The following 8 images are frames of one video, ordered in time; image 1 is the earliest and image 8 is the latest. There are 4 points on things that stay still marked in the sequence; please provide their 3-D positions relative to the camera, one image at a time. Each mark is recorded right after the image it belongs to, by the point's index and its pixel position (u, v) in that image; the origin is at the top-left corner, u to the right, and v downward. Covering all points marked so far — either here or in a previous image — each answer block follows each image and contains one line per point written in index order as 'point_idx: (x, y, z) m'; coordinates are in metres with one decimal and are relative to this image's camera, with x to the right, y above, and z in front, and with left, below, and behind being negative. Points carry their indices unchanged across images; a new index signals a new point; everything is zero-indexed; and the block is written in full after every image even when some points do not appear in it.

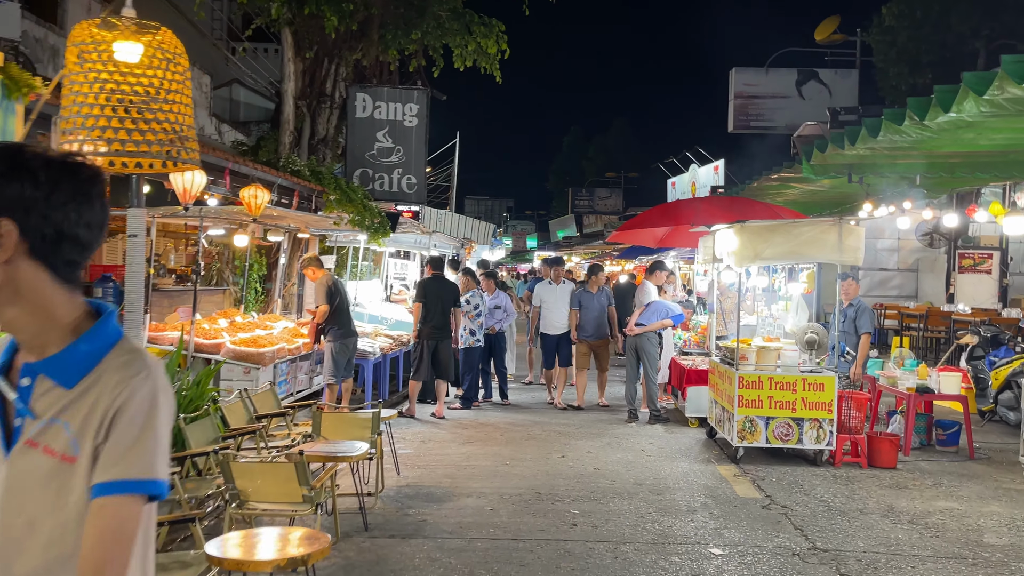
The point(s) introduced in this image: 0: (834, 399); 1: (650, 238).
0: (+2.6, -0.9, +7.0) m
1: (+1.7, +0.6, +10.4) m
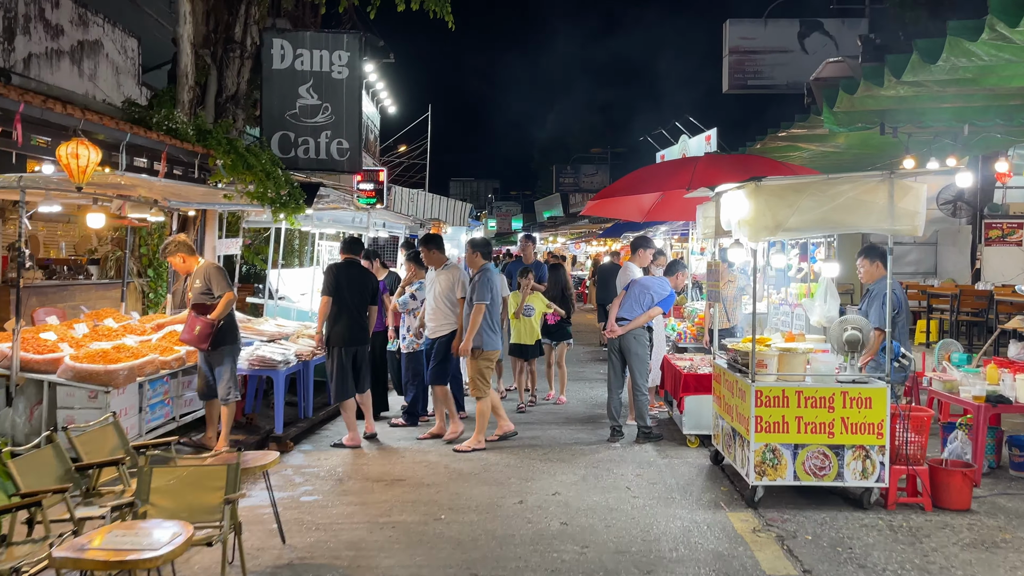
0: (+2.2, -0.8, +5.2) m
1: (+1.2, +0.8, +8.5) m
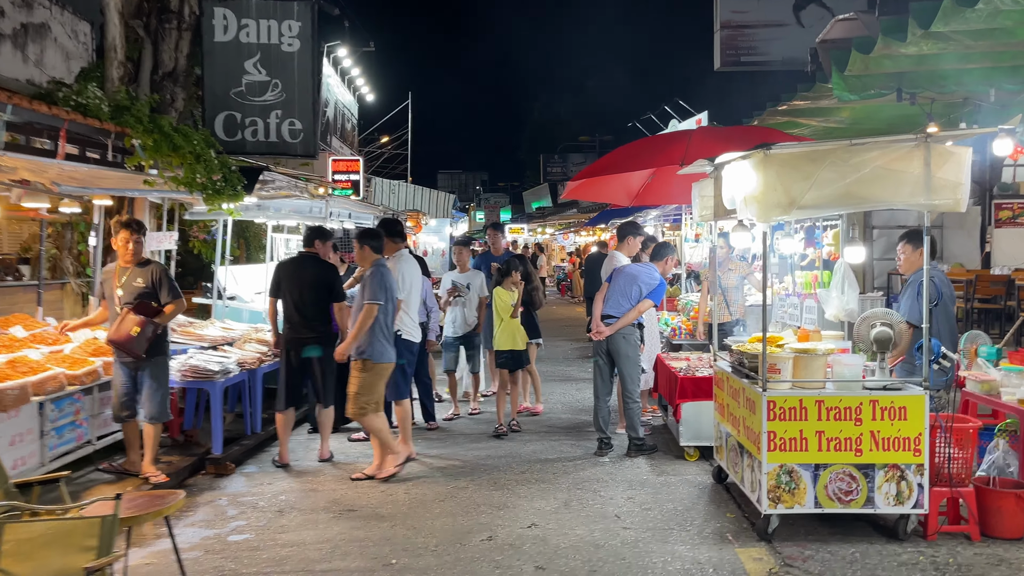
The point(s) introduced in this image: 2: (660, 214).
0: (+2.1, -0.7, +4.3) m
1: (+1.0, +0.8, +7.6) m
2: (+1.9, +0.9, +10.9) m
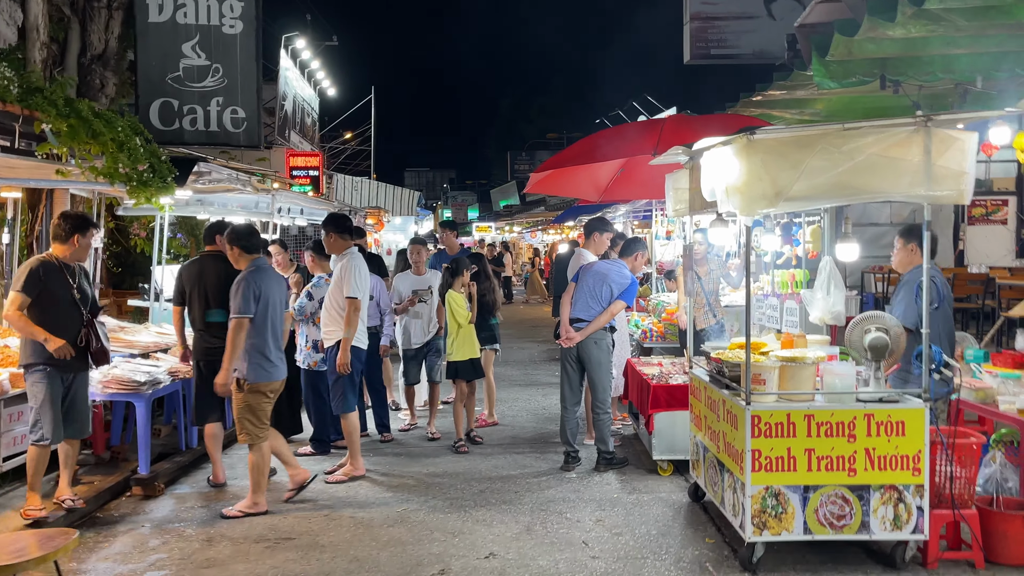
0: (+1.9, -0.7, +3.9) m
1: (+0.6, +0.8, +7.1) m
2: (+1.4, +1.0, +10.4) m
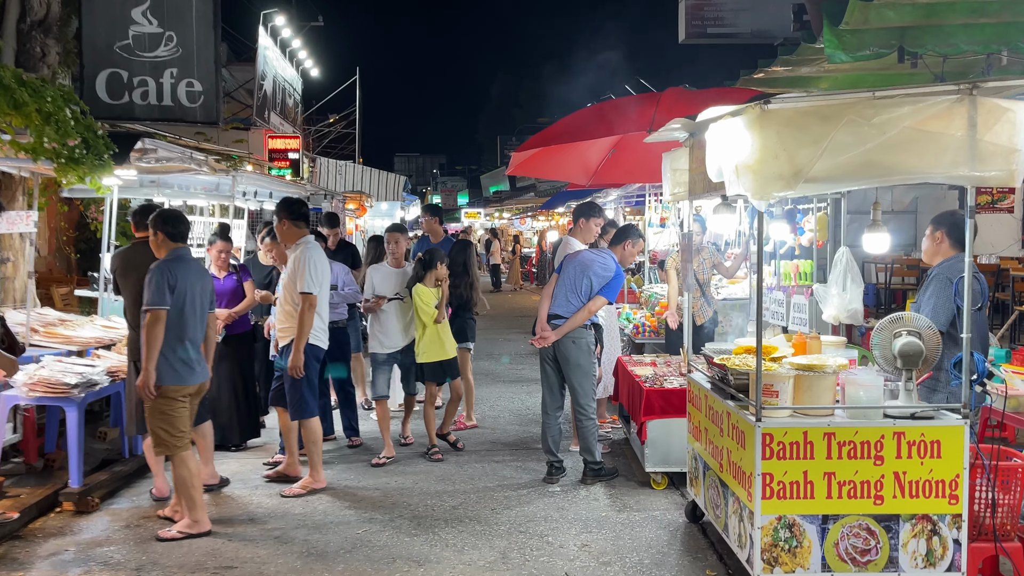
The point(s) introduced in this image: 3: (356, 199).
0: (+1.7, -0.7, +3.3) m
1: (+0.5, +0.9, +6.5) m
2: (+1.2, +1.1, +9.8) m
3: (-3.1, +1.8, +17.1) m
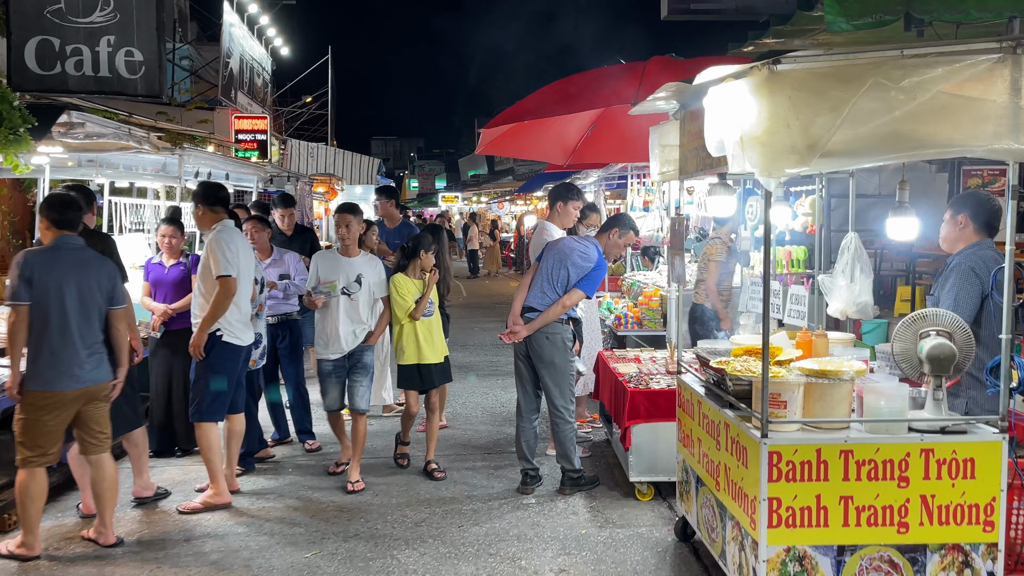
0: (+1.6, -0.7, +2.8) m
1: (+0.3, +1.0, +6.0) m
2: (+1.0, +1.2, +9.3) m
3: (-3.6, +2.0, +16.5) m
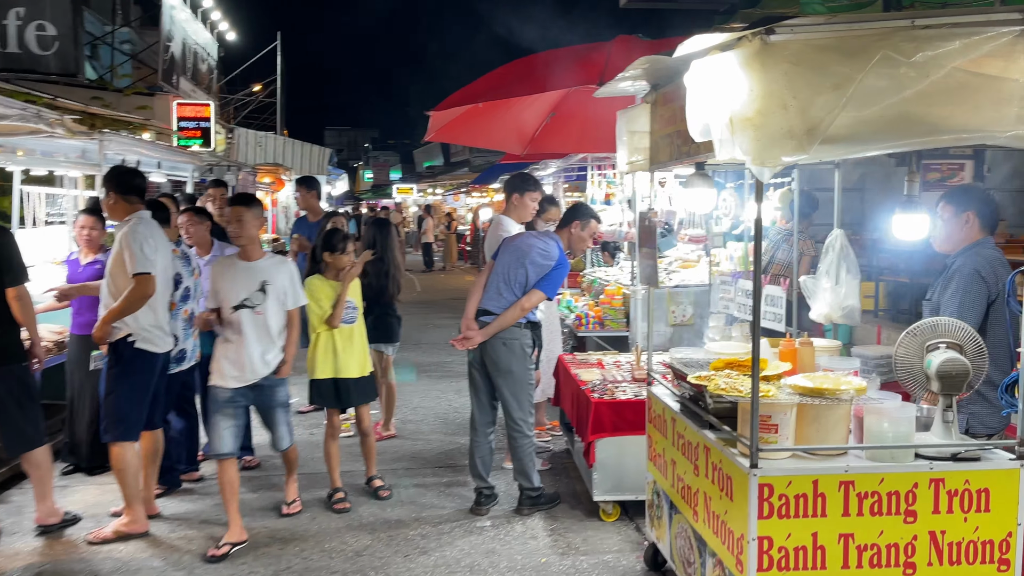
0: (+1.5, -0.7, +2.5) m
1: (0.0, +1.0, +5.6) m
2: (+0.5, +1.2, +8.9) m
3: (-4.4, +2.1, +15.8) m
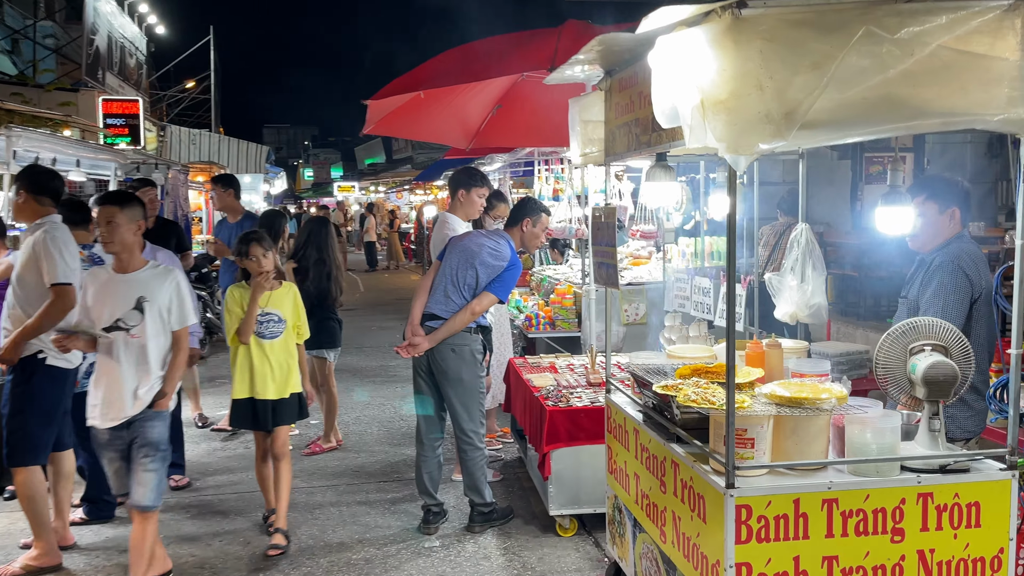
0: (+1.3, -0.7, +2.3) m
1: (-0.3, +1.0, +5.3) m
2: (-0.1, +1.3, +8.7) m
3: (-5.4, +2.1, +15.2) m
